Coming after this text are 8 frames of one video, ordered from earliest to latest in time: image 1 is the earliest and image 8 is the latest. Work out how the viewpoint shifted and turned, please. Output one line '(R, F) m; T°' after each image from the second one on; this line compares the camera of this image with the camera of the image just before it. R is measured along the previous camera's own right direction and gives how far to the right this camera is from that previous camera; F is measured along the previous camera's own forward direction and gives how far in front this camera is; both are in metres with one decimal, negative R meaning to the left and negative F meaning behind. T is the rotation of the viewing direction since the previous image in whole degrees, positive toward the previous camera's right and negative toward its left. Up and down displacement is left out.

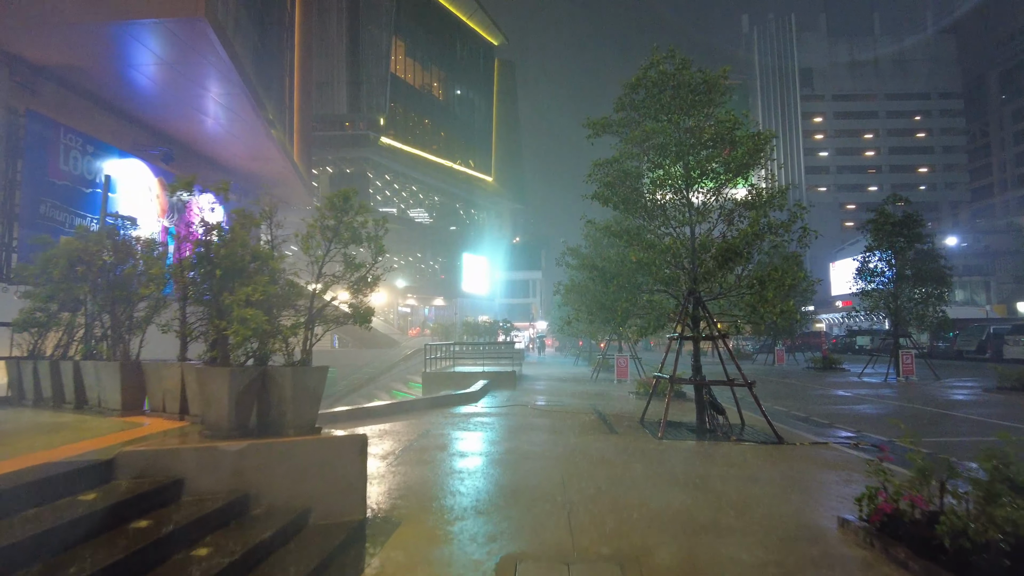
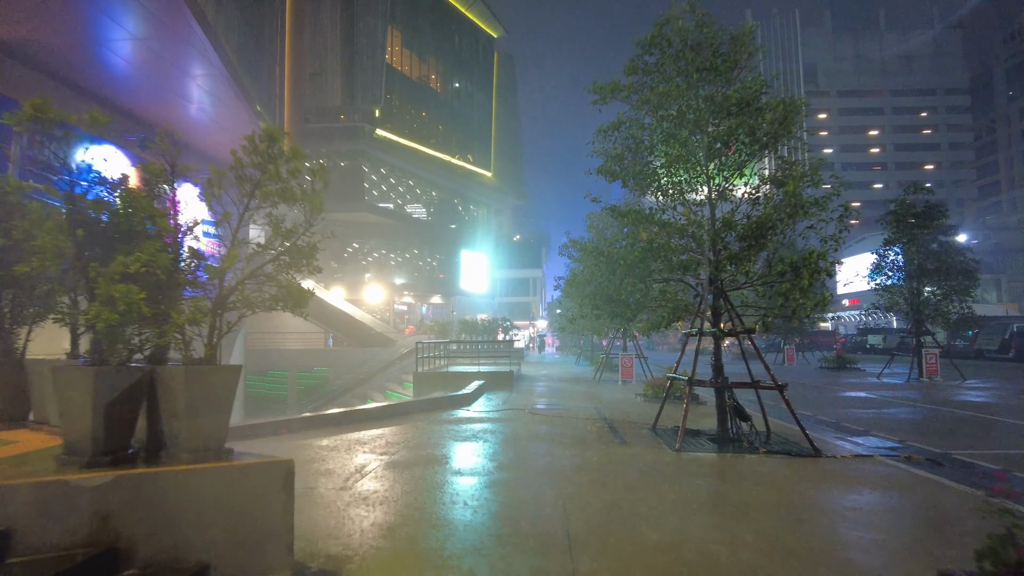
(+0.1, +1.1) m; 0°
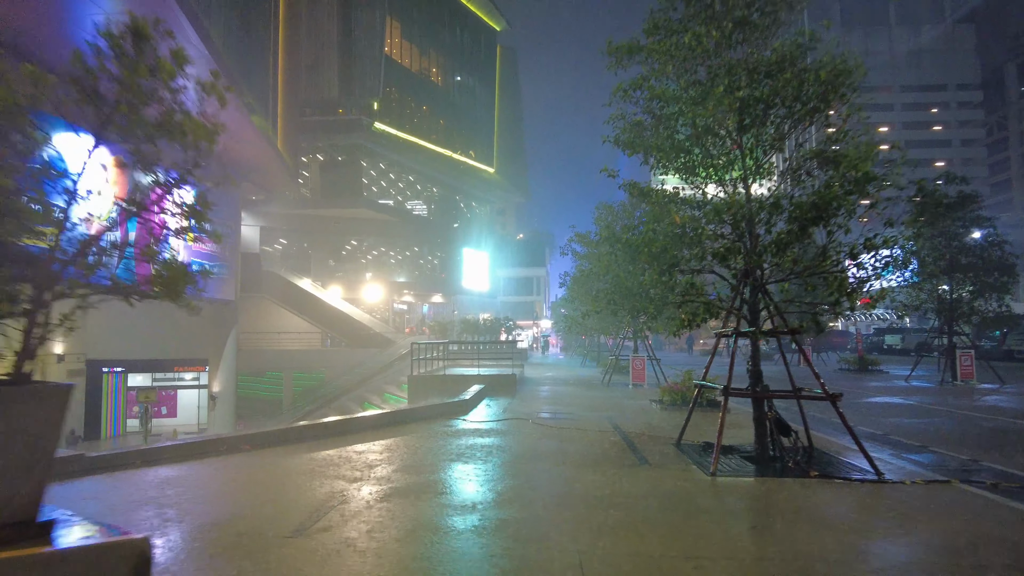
(0.0, +1.1) m; 0°
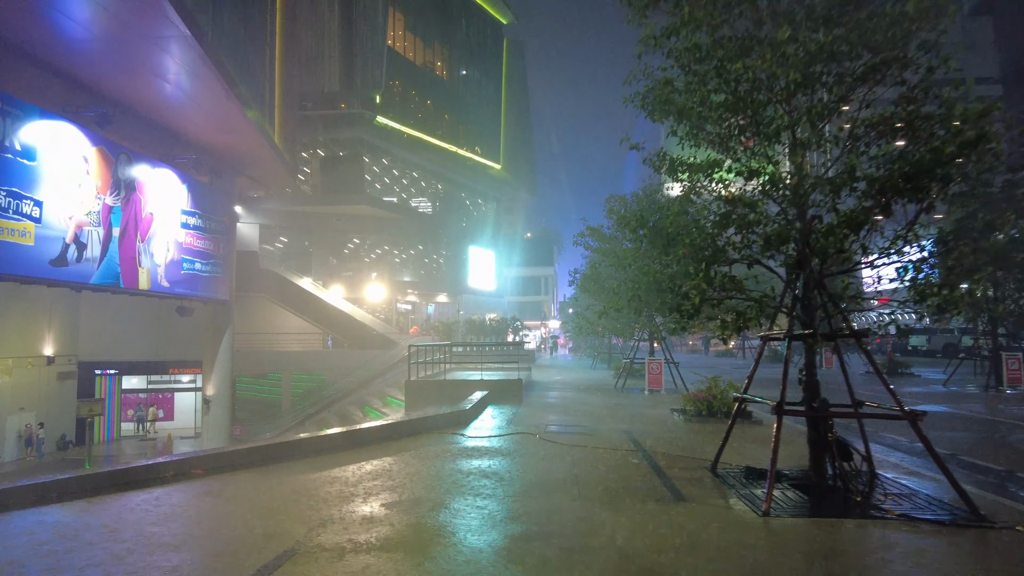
(0.0, +1.1) m; -1°
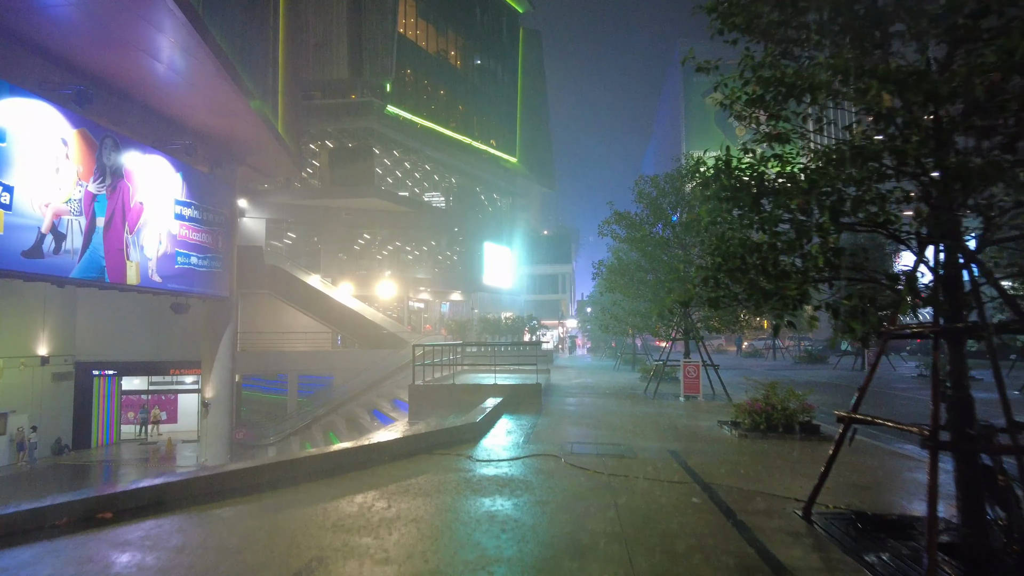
(0.0, +1.5) m; -1°
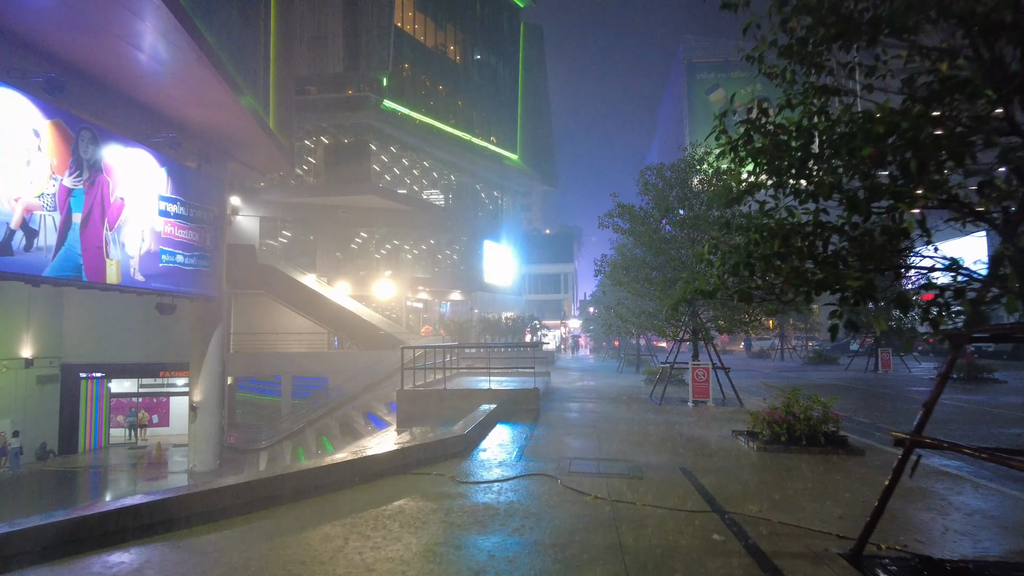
(+0.1, +0.8) m; 0°
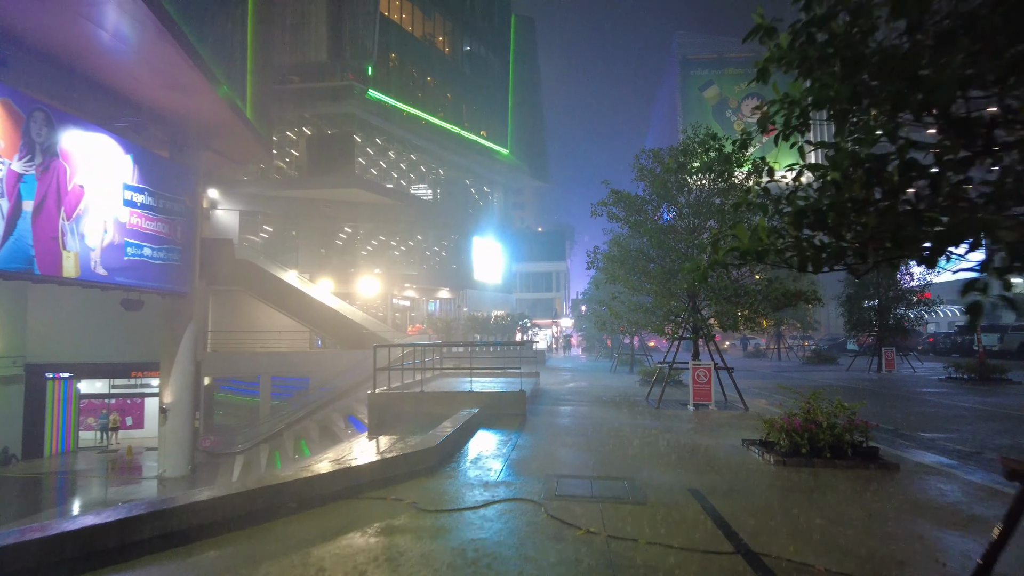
(+0.1, +1.0) m; +1°
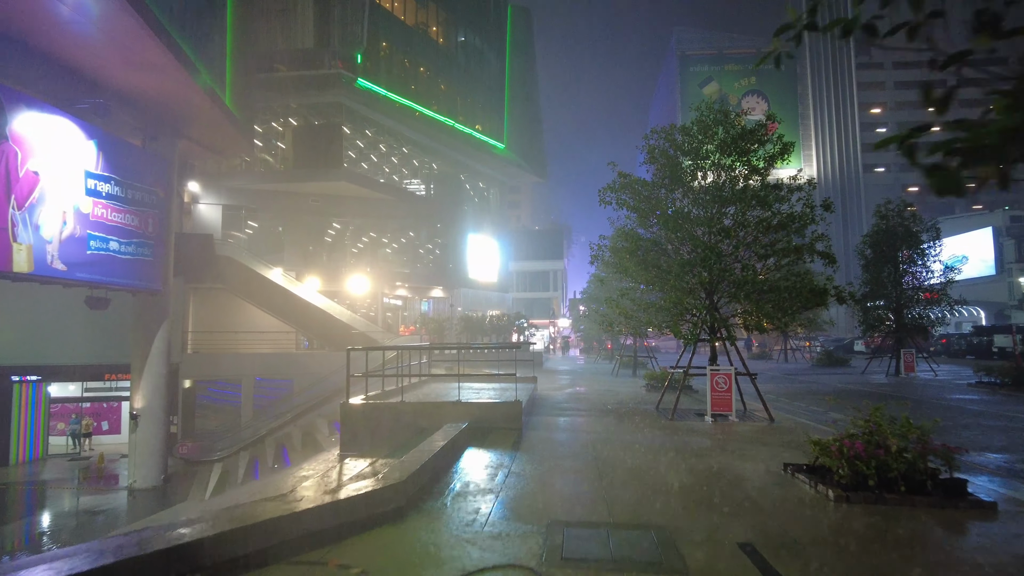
(0.0, +1.2) m; 0°
